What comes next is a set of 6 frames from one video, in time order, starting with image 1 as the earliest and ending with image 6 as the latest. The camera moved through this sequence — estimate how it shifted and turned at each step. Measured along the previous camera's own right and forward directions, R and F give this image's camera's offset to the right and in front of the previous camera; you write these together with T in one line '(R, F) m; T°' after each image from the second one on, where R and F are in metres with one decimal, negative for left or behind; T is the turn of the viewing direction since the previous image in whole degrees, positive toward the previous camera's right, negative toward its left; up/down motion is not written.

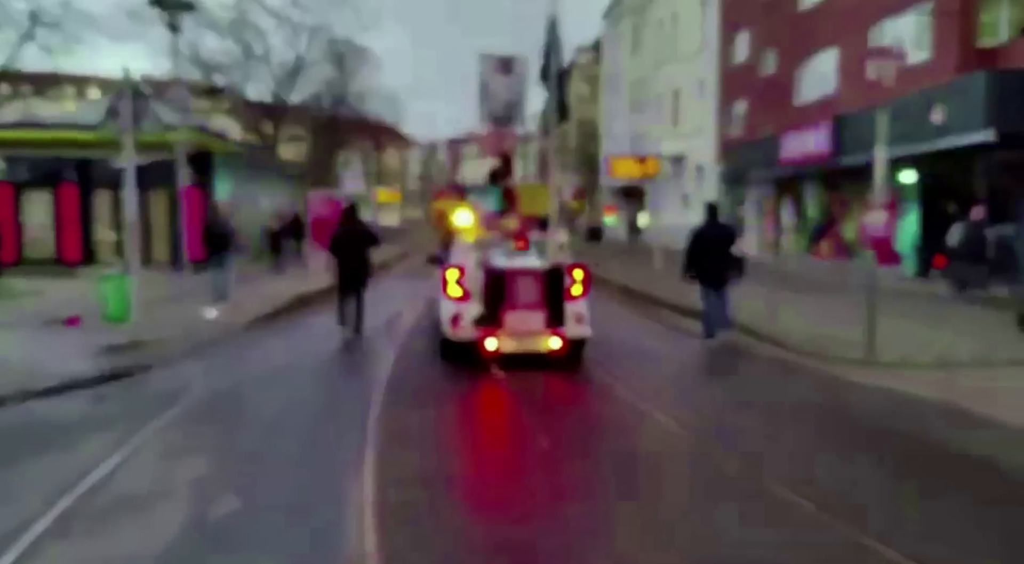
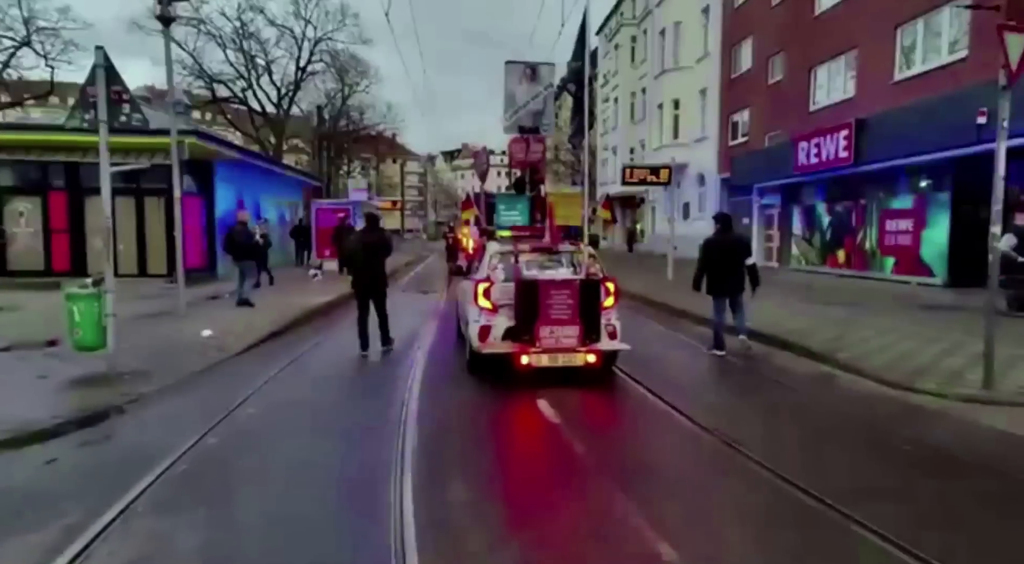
(-0.3, +0.7) m; 0°
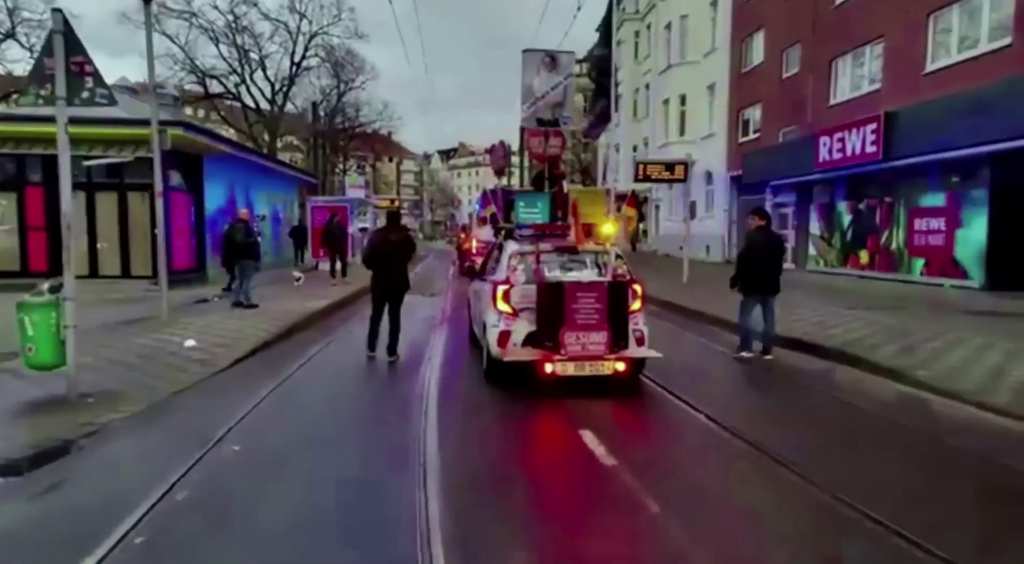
(-0.3, +1.0) m; 0°
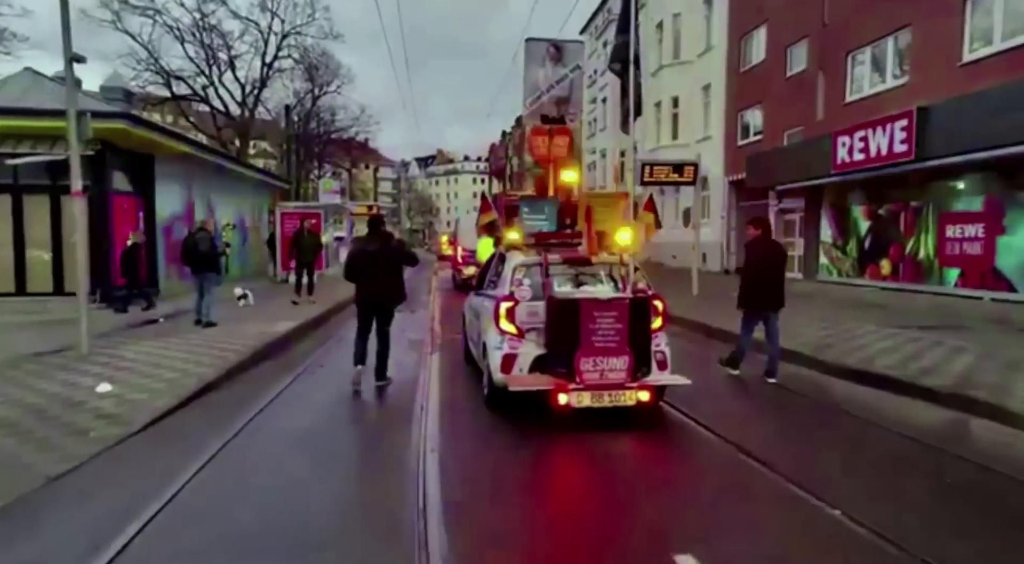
(-0.4, +1.9) m; +2°
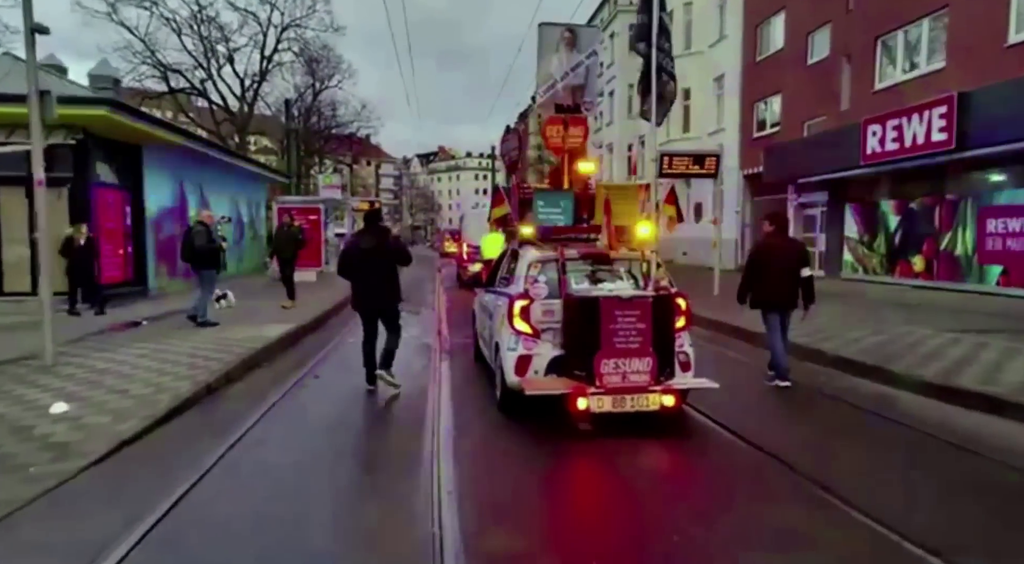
(-0.2, +1.0) m; 0°
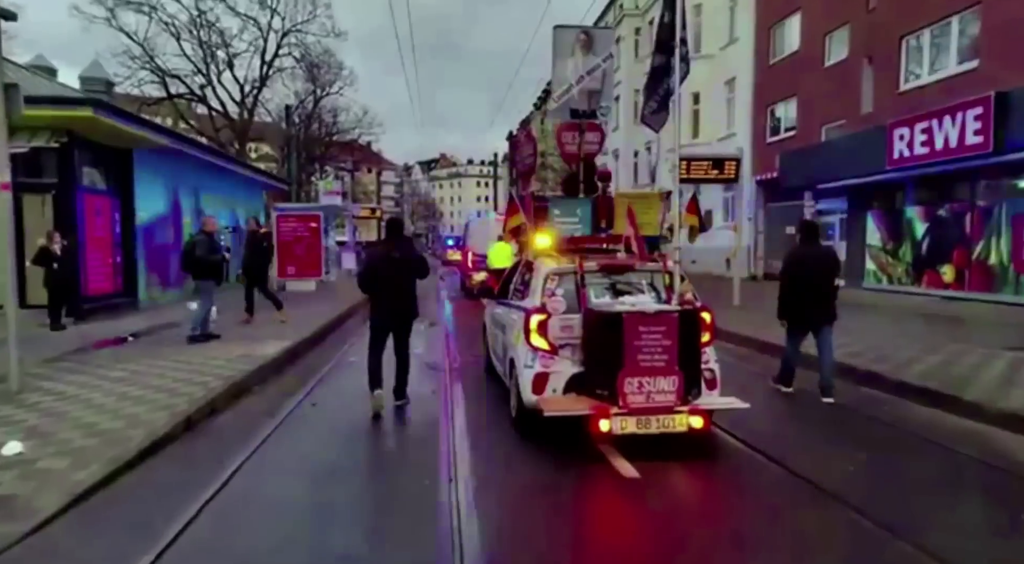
(-0.2, +0.8) m; 0°
